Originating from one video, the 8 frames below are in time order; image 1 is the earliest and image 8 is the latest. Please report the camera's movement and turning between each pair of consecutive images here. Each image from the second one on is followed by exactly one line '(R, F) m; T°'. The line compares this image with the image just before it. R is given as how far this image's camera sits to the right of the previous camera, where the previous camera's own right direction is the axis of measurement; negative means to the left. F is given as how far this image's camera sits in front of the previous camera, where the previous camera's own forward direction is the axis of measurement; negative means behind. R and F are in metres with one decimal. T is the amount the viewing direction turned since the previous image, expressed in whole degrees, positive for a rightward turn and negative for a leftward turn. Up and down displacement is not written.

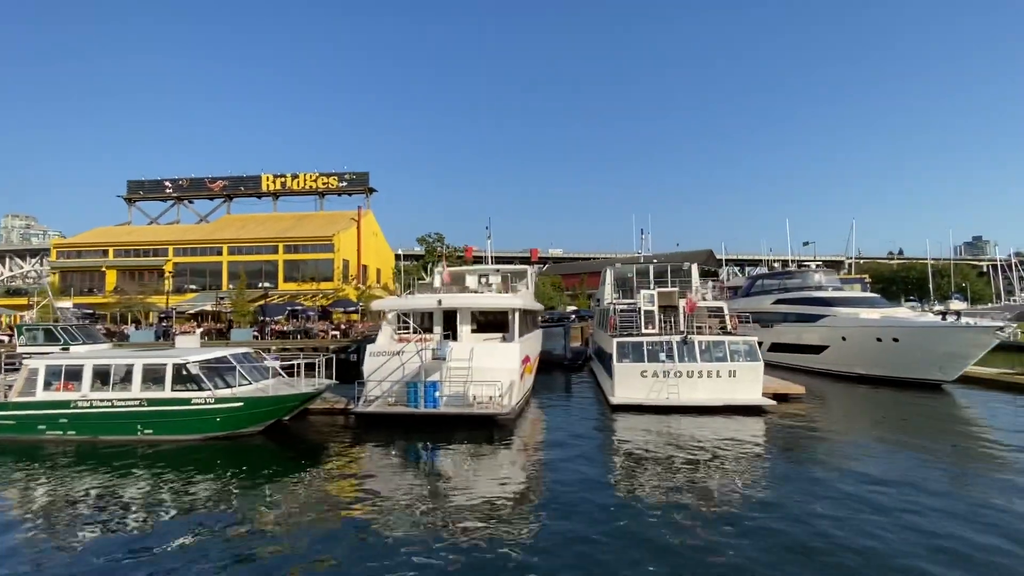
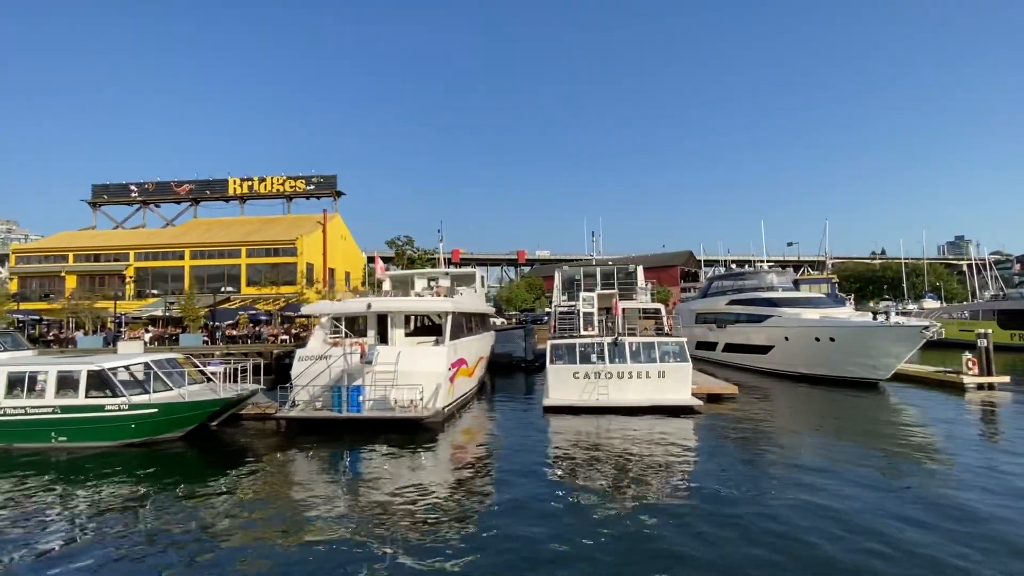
(+1.9, -0.1) m; +1°
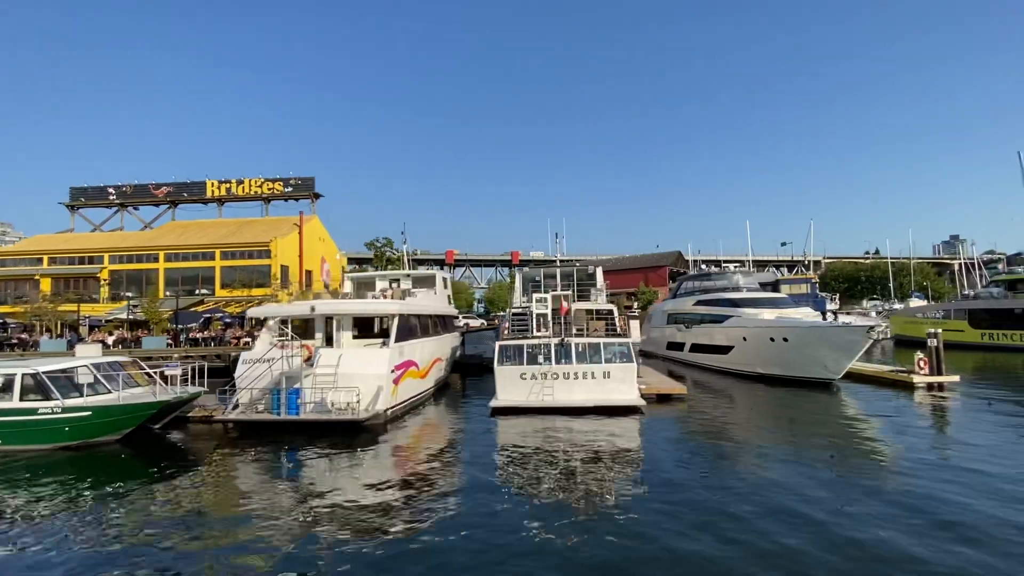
(+1.6, -0.1) m; 0°
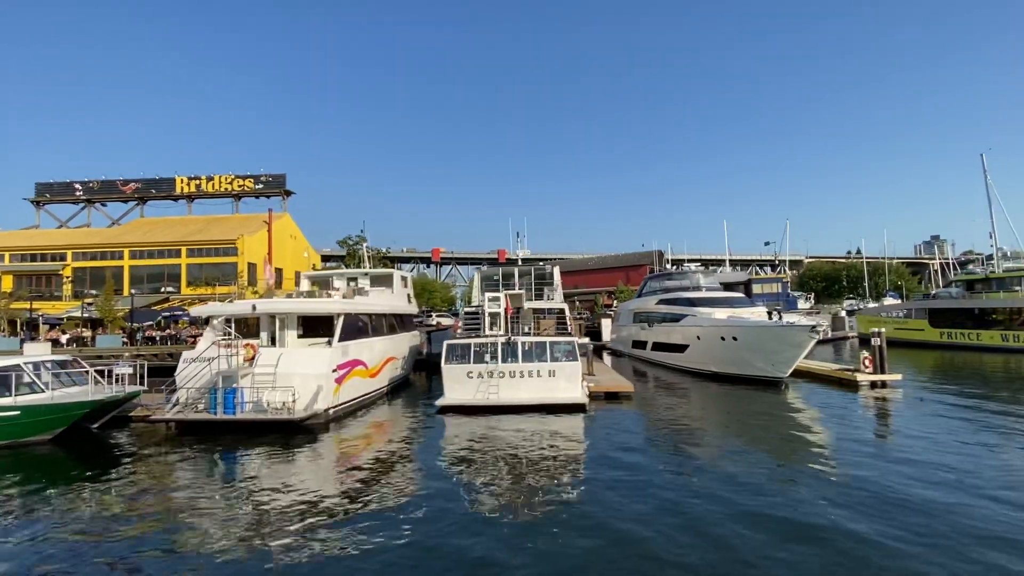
(+1.4, -0.1) m; +1°
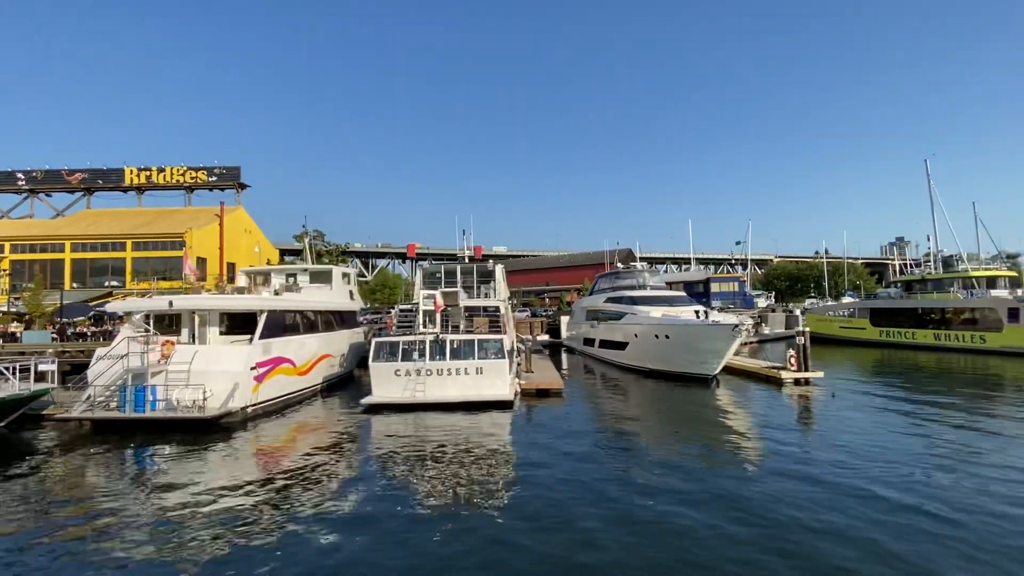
(+1.6, -0.1) m; +2°
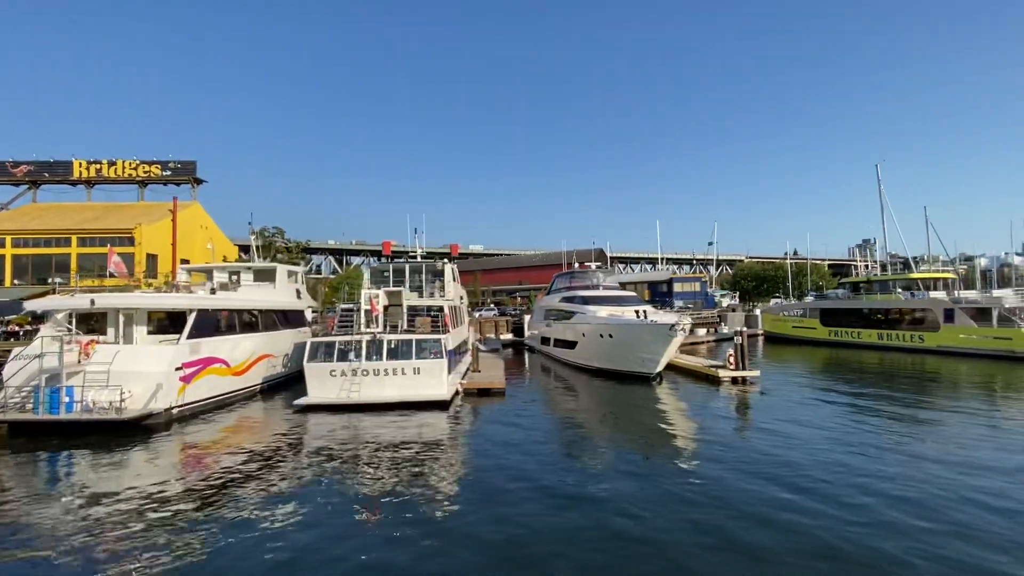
(+1.3, -0.1) m; +2°
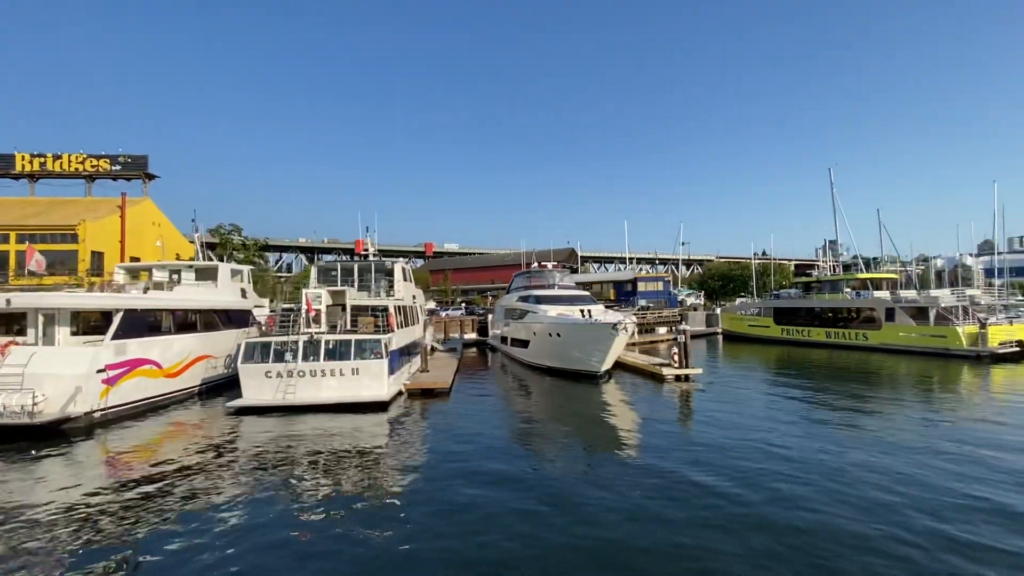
(+1.2, 0.0) m; +3°
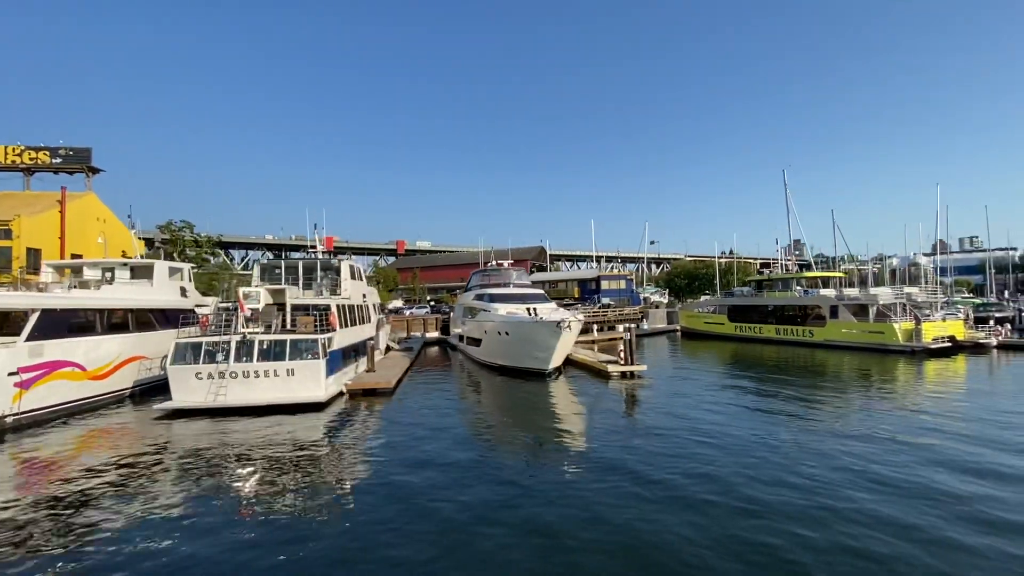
(+1.1, 0.0) m; +3°
